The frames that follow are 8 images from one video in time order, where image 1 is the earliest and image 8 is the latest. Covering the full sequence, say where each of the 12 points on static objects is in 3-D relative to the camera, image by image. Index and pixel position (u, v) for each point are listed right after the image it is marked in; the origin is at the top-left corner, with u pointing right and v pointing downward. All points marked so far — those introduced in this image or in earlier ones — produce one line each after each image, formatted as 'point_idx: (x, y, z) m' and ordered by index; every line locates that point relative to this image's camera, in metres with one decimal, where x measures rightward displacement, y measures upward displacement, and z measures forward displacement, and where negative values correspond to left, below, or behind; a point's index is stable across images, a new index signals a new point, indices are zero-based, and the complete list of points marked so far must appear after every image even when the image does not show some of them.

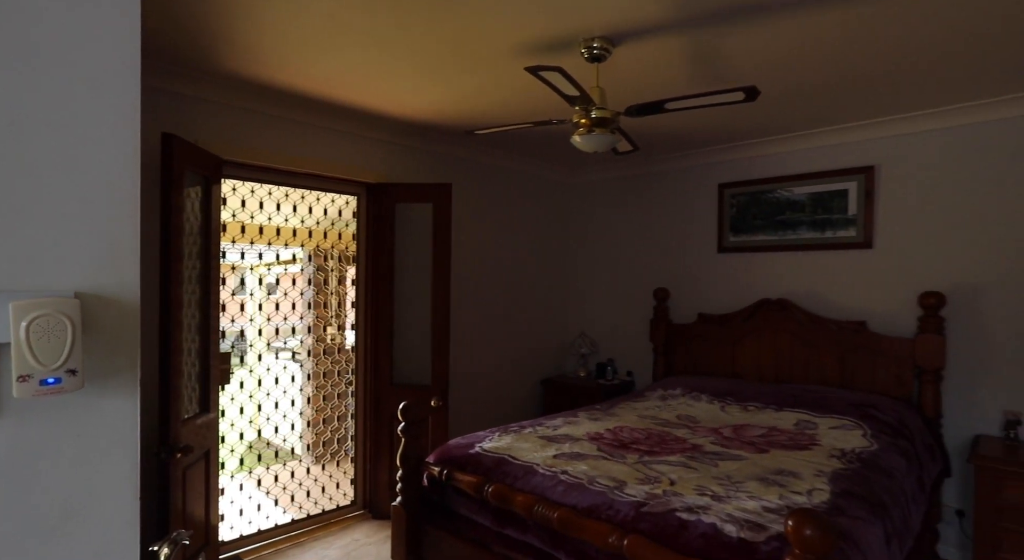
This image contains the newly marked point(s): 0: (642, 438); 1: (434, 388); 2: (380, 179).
0: (+0.6, -0.7, +2.4) m
1: (-0.5, -0.6, +3.3) m
2: (-0.8, +0.6, +3.4) m
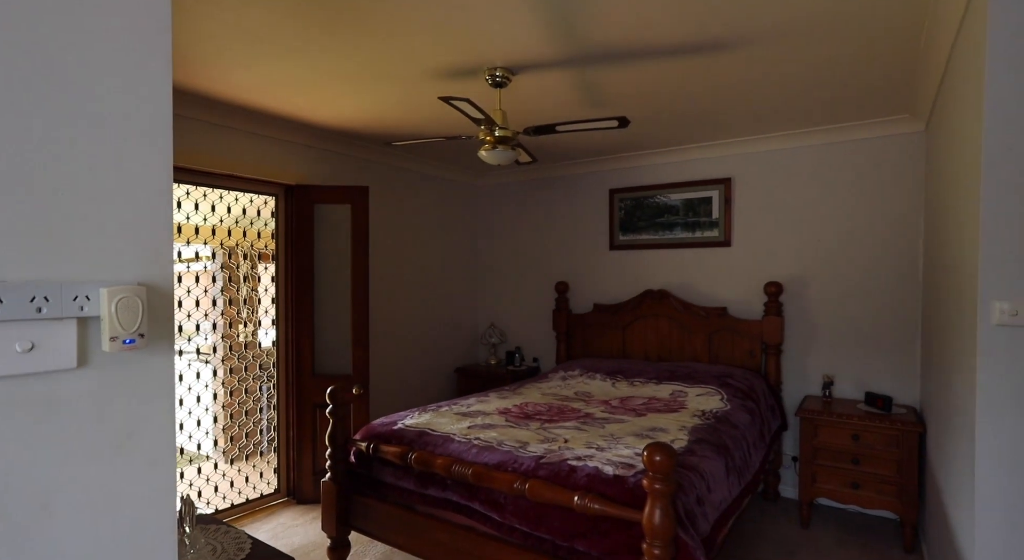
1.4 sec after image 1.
0: (+0.2, -0.7, +2.8) m
1: (-1.0, -0.6, +3.5) m
2: (-1.4, +0.6, +3.5) m
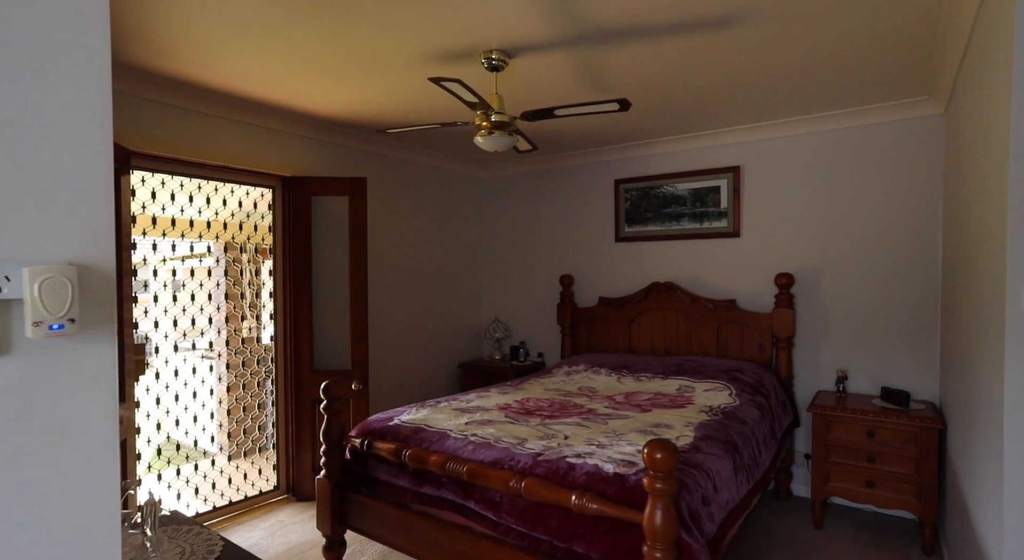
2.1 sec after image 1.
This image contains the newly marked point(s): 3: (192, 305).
0: (+0.2, -0.6, +2.8) m
1: (-1.0, -0.6, +3.4) m
2: (-1.3, +0.7, +3.4) m
3: (-1.9, -0.1, +3.7) m
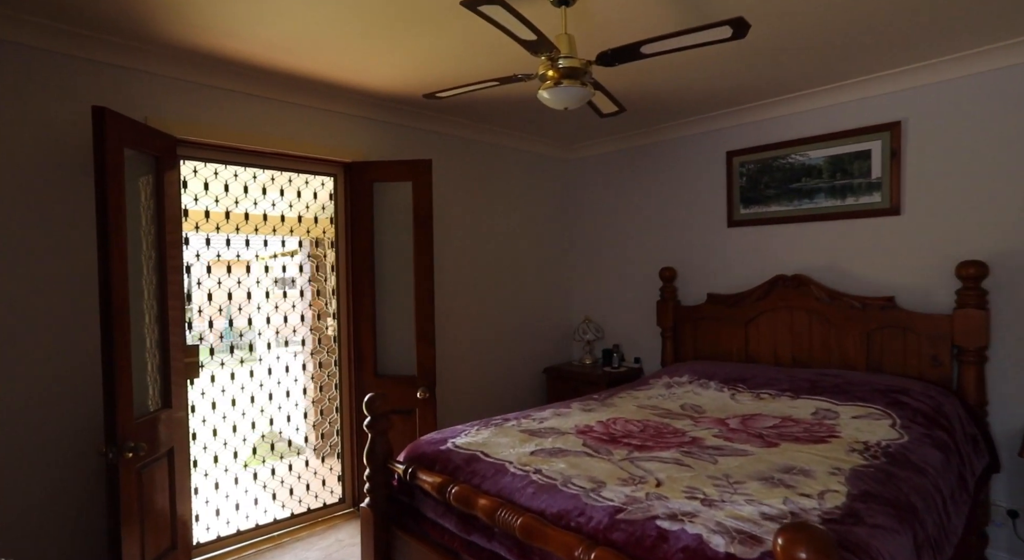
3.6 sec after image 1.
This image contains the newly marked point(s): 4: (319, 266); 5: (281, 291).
0: (+0.5, -0.6, +2.2) m
1: (-0.5, -0.5, +3.0) m
2: (-0.9, +0.7, +3.1) m
3: (-1.3, -0.1, +3.4) m
4: (-1.2, +0.1, +3.5) m
5: (-1.3, -0.1, +3.5) m
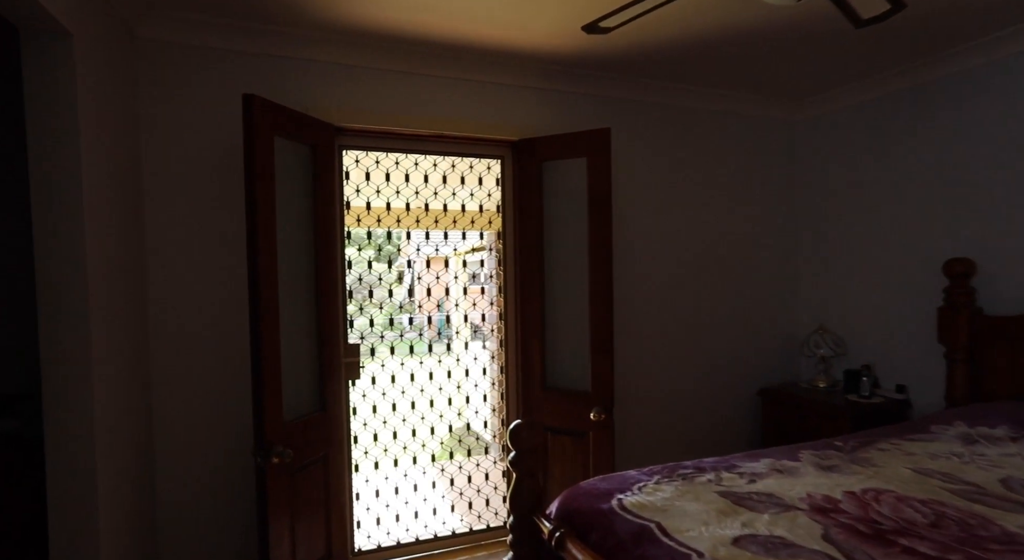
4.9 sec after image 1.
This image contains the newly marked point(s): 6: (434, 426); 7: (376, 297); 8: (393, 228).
0: (+1.0, -0.6, +1.4) m
1: (+0.4, -0.5, +2.5) m
2: (+0.1, +0.7, +2.7) m
3: (-0.3, -0.1, +3.2) m
4: (-0.2, +0.1, +3.2) m
5: (-0.2, 0.0, +3.2) m
6: (-0.4, -0.8, +3.1) m
7: (-0.7, -0.1, +2.9) m
8: (-0.6, +0.3, +3.0) m
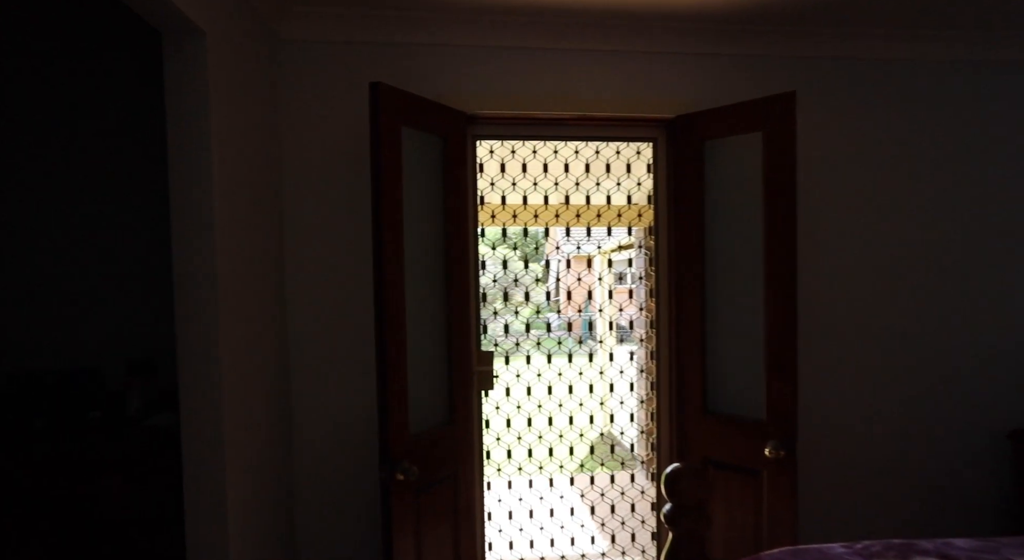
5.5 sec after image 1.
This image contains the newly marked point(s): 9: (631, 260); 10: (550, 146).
0: (+1.2, -0.6, +0.7) m
1: (+0.9, -0.5, +2.0) m
2: (+0.7, +0.7, +2.3) m
3: (+0.5, -0.1, +2.8) m
4: (+0.6, +0.1, +2.8) m
5: (+0.5, 0.0, +2.8) m
6: (+0.3, -0.8, +2.8) m
7: (0.0, -0.1, +2.7) m
8: (+0.1, +0.3, +2.7) m
9: (+0.6, +0.1, +2.8) m
10: (+0.2, +0.6, +2.6) m
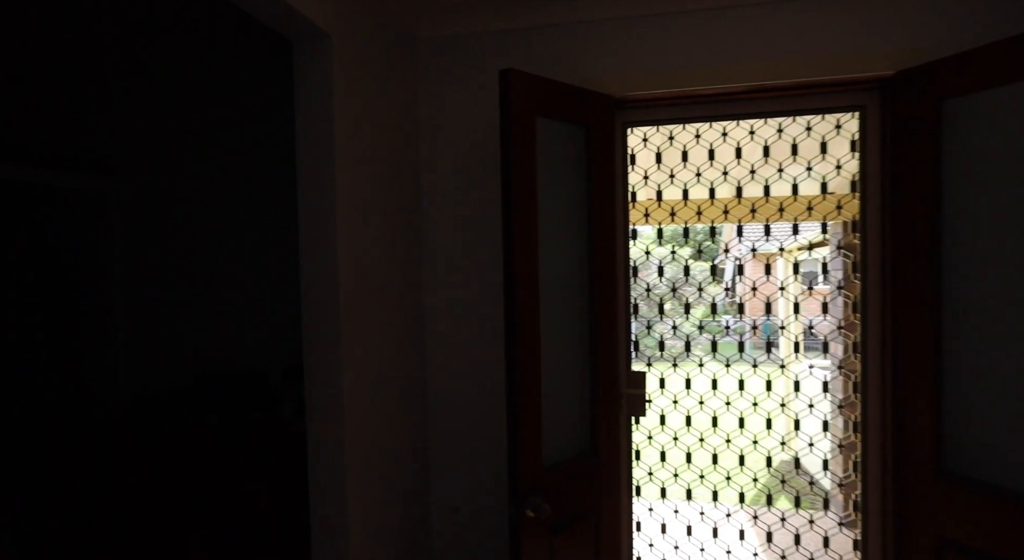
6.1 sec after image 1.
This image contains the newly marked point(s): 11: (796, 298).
0: (+1.2, -0.6, +0.1) m
1: (+1.3, -0.6, +1.4) m
2: (+1.2, +0.7, +1.7) m
3: (+1.2, -0.1, +2.3) m
4: (+1.2, +0.1, +2.2) m
5: (+1.2, -0.1, +2.3) m
6: (+1.0, -0.9, +2.3) m
7: (+0.6, -0.1, +2.3) m
8: (+0.8, +0.2, +2.3) m
9: (+1.2, +0.1, +2.2) m
10: (+0.8, +0.6, +2.2) m
11: (+1.2, -0.1, +2.3) m
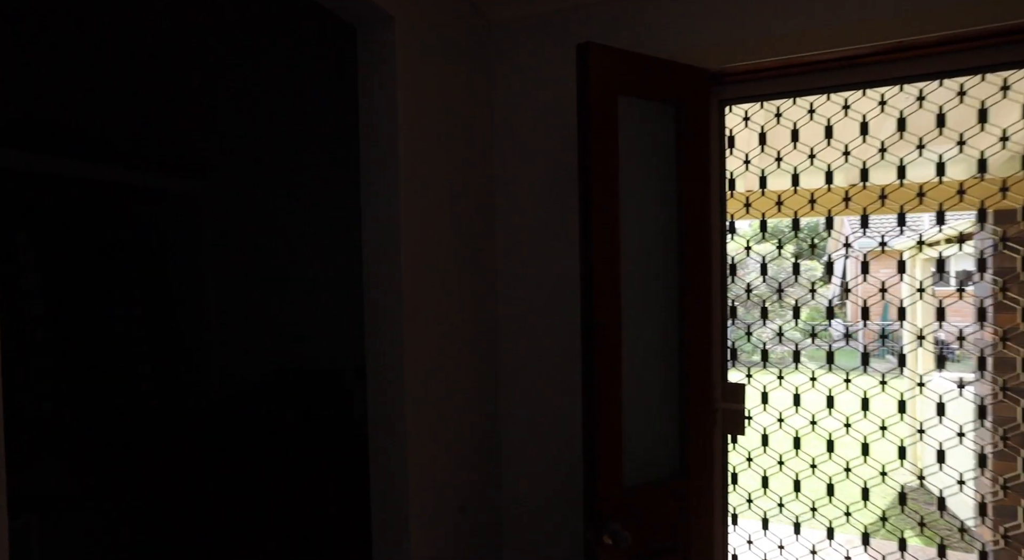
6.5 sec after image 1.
0: (+1.2, -0.6, -0.3) m
1: (+1.5, -0.6, +1.0) m
2: (+1.4, +0.7, +1.4) m
3: (+1.4, -0.1, +1.9) m
4: (+1.5, +0.1, +1.8) m
5: (+1.5, -0.1, +1.9) m
6: (+1.3, -0.9, +2.0) m
7: (+0.9, -0.1, +2.0) m
8: (+1.1, +0.2, +2.0) m
9: (+1.5, +0.1, +1.8) m
10: (+1.1, +0.6, +1.9) m
11: (+1.4, -0.1, +1.9) m
